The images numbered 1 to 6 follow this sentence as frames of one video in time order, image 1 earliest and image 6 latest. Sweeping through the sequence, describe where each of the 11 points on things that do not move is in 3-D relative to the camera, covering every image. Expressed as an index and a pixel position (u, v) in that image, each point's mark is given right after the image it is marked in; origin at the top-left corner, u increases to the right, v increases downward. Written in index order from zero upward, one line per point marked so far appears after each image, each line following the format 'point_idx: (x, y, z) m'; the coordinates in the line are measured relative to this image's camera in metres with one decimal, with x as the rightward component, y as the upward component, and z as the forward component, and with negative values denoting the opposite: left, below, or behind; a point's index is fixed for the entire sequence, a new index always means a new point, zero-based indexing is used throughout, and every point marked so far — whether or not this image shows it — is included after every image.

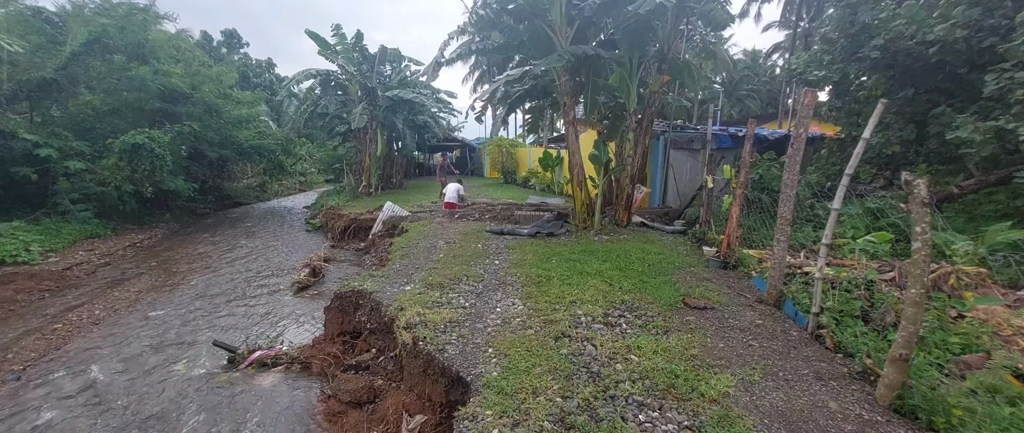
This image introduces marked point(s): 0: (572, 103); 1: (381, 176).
0: (+1.1, +2.0, +6.6) m
1: (-5.5, +1.7, +15.6) m
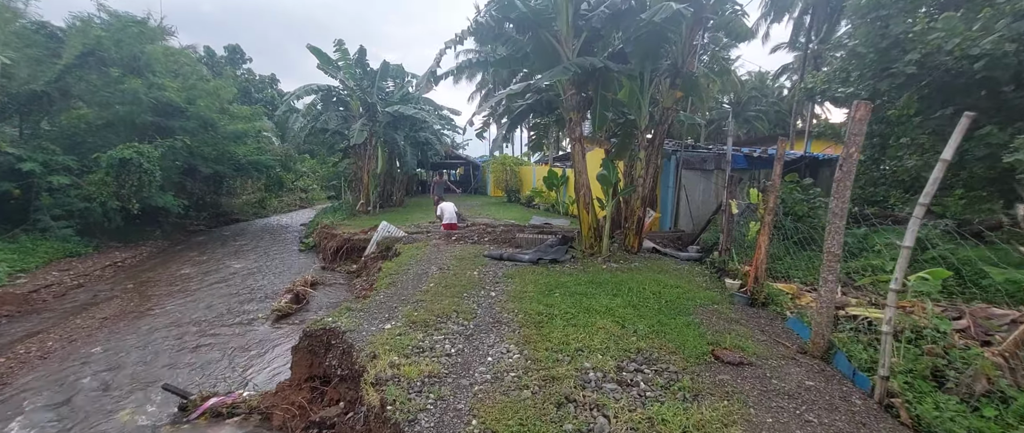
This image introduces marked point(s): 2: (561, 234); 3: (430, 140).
0: (+1.1, +1.6, +6.1) m
1: (-5.4, +0.9, +15.2) m
2: (+1.0, -0.4, +7.6) m
3: (-3.4, +3.1, +15.3) m
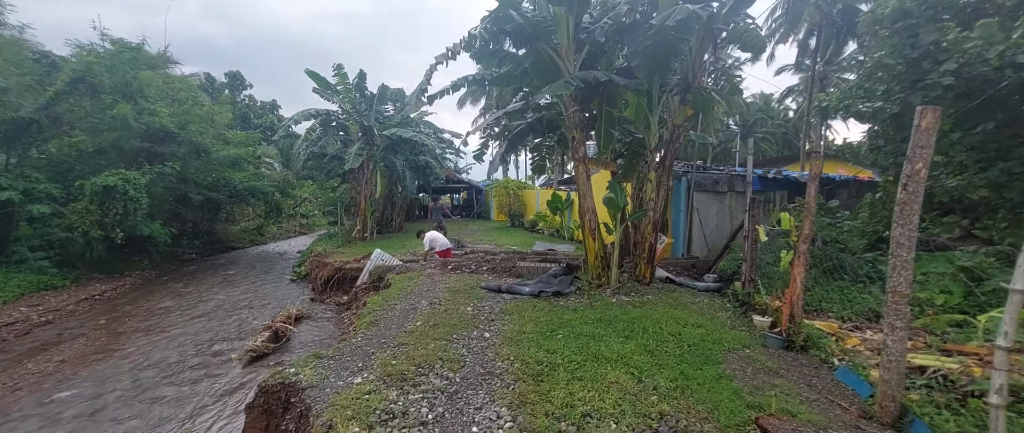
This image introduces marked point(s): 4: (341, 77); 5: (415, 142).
0: (+1.1, +1.2, +5.7) m
1: (-5.3, -0.1, +14.7) m
2: (+1.0, -0.9, +7.0) m
3: (-3.3, +2.1, +15.0) m
4: (-5.3, +4.3, +11.6) m
5: (-3.5, +2.6, +13.2) m
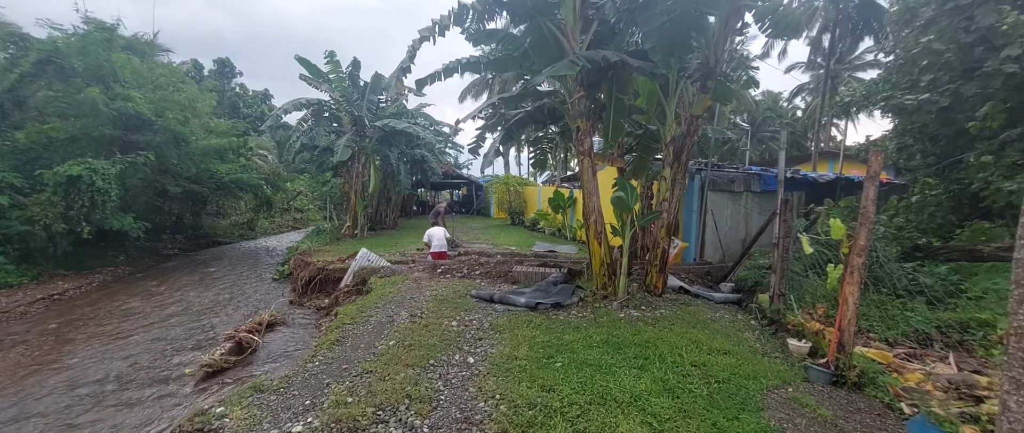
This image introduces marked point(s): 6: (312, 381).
0: (+1.0, +1.2, +5.0) m
1: (-5.3, +0.1, +14.1) m
2: (+0.9, -0.9, +6.3) m
3: (-3.3, +2.2, +14.3) m
4: (-5.2, +4.4, +10.9) m
5: (-3.5, +2.8, +12.5) m
6: (-1.6, -1.3, +3.0) m
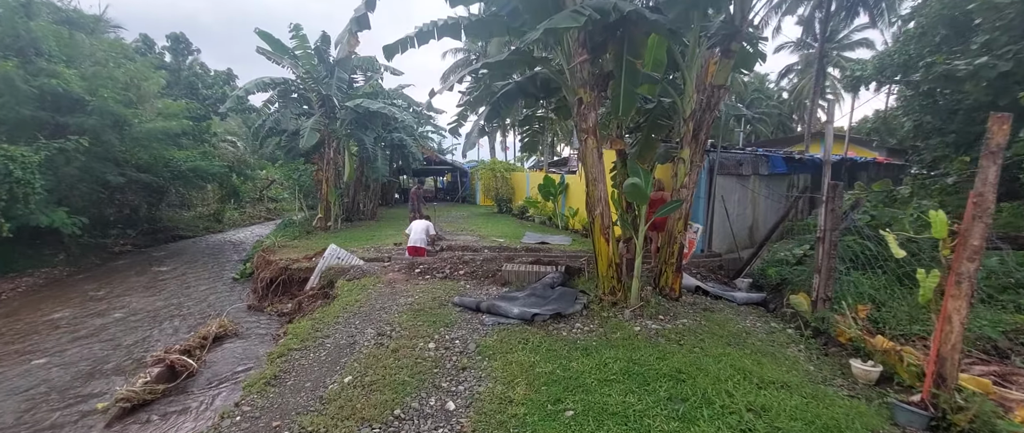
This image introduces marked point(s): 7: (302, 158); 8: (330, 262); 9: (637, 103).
0: (+0.9, +1.3, +4.1) m
1: (-5.7, +0.4, +13.0) m
2: (+0.8, -0.7, +5.5) m
3: (-3.8, +2.6, +13.2) m
4: (-5.6, +4.7, +9.7) m
5: (-3.9, +3.1, +11.4) m
6: (-1.6, -1.3, +2.1) m
7: (-7.5, +2.1, +13.2) m
8: (-3.3, -0.8, +6.7) m
9: (+1.3, +1.2, +3.9) m
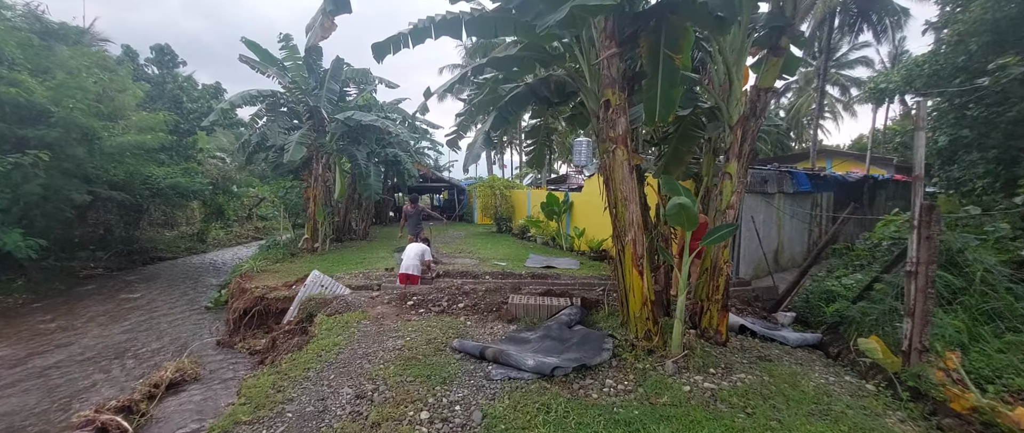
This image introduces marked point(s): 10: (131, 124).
0: (+1.0, +1.0, +3.5) m
1: (-5.7, -0.2, +12.3) m
2: (+0.9, -1.0, +4.8) m
3: (-3.7, +2.0, +12.6) m
4: (-5.6, +4.2, +9.1) m
5: (-3.8, +2.5, +10.8) m
6: (-1.5, -1.5, +1.3) m
7: (-7.5, +1.4, +12.5) m
8: (-3.2, -1.2, +5.9) m
9: (+1.4, +1.0, +3.3) m
10: (-10.3, +2.5, +10.0) m
